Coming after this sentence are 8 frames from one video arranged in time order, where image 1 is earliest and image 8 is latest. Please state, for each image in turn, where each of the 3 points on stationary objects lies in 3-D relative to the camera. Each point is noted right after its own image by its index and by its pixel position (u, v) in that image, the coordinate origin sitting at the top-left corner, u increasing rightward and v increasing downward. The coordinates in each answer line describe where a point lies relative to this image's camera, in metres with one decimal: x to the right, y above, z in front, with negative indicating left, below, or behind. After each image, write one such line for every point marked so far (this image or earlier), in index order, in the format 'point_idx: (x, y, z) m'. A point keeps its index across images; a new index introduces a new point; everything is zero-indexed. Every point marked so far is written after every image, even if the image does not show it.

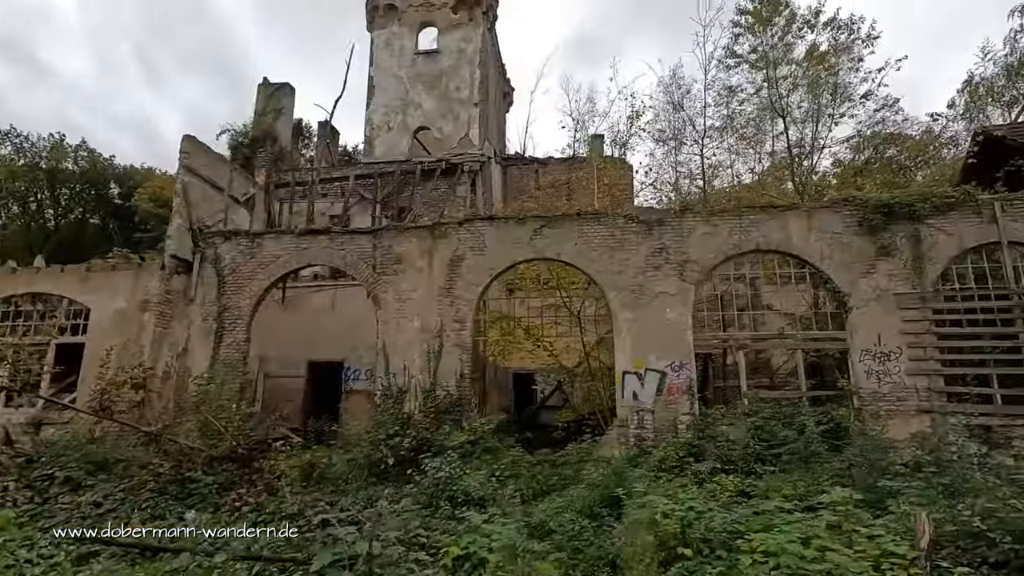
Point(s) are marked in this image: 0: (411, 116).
0: (-3.0, +5.0, +15.7) m
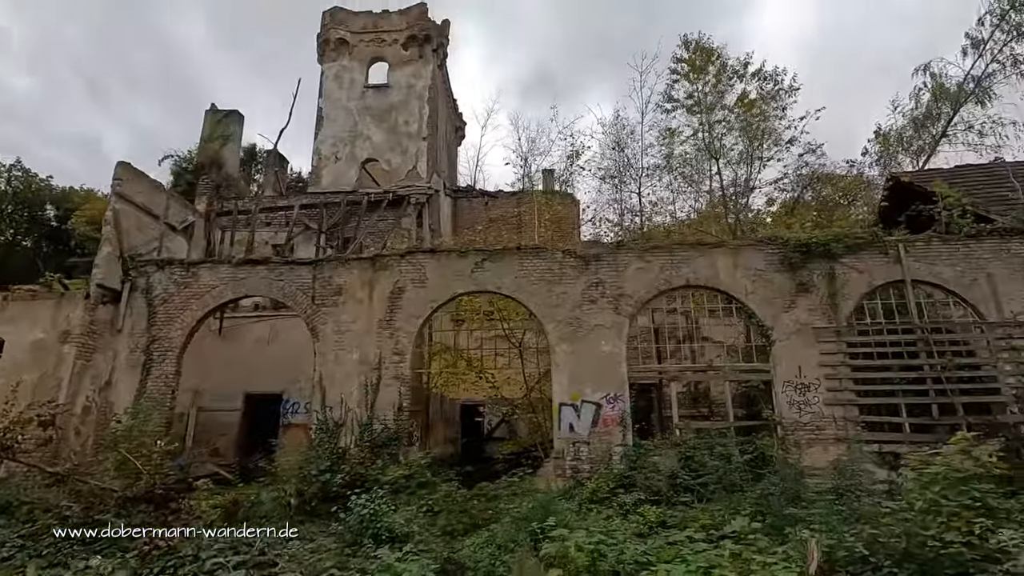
0: (-4.5, +4.1, +15.8) m
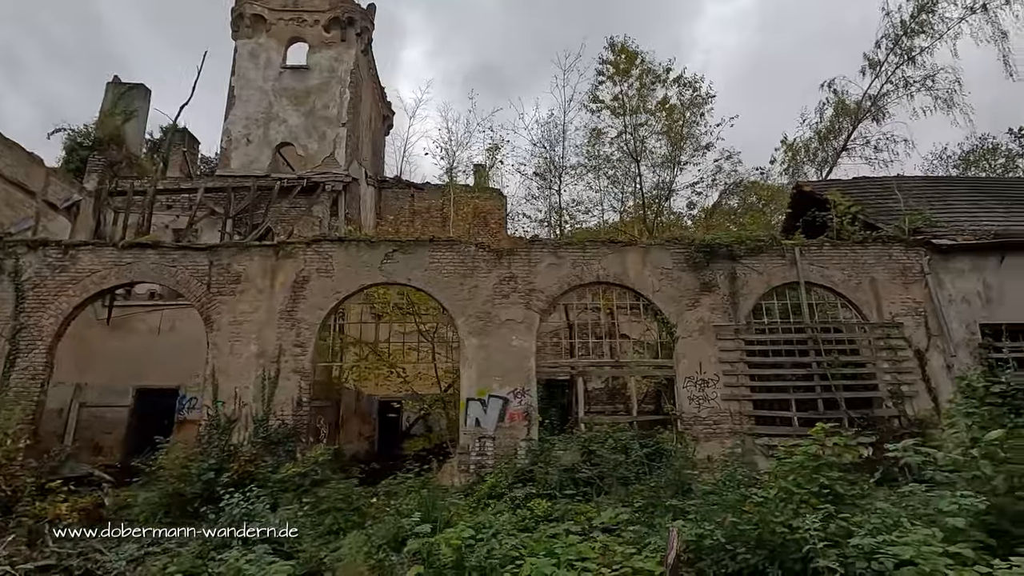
0: (-6.7, +4.4, +15.0) m
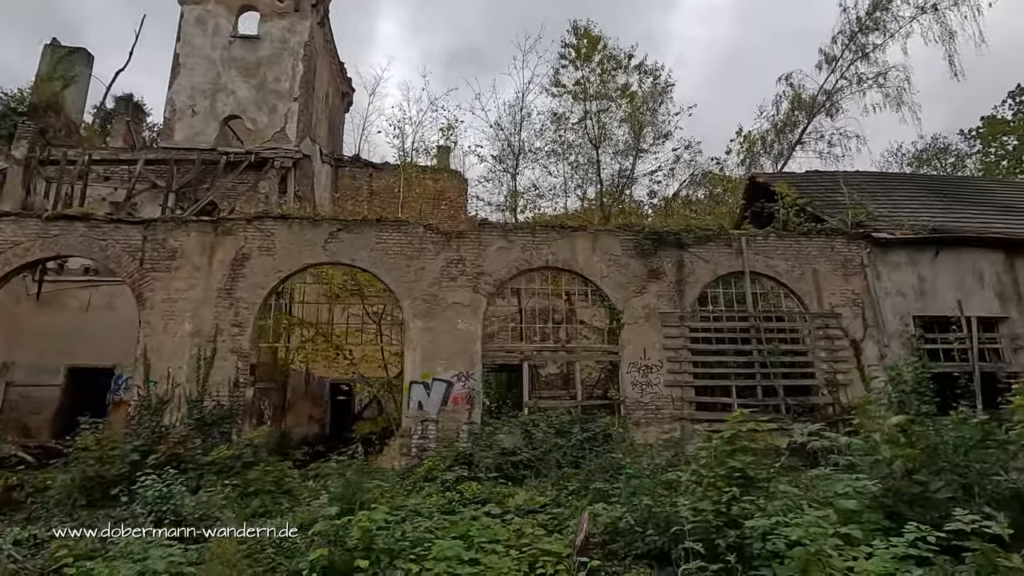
0: (-7.9, +5.0, +14.5) m
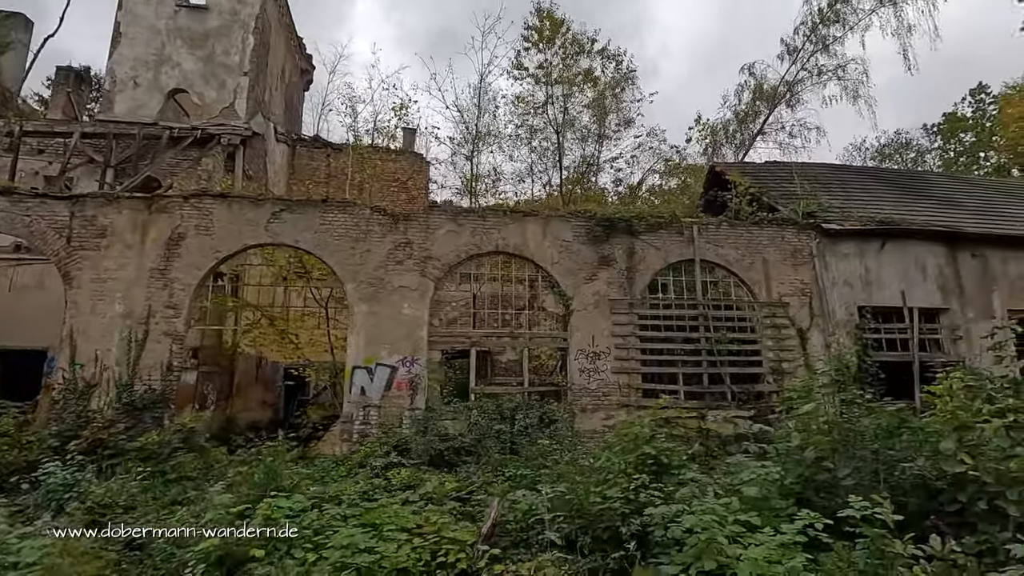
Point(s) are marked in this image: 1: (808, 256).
0: (-8.9, +5.5, +13.8) m
1: (+6.6, +0.7, +11.9) m
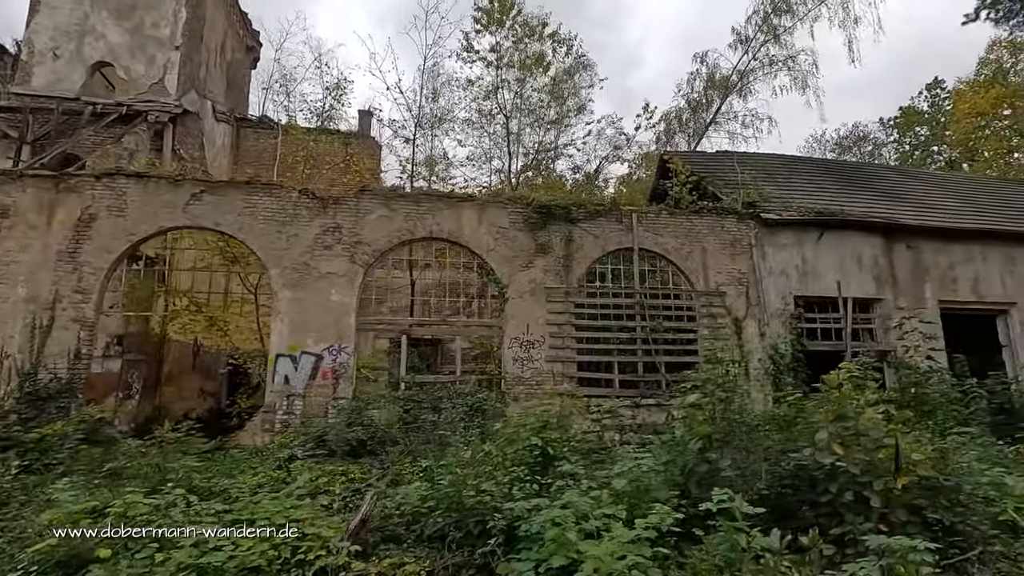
0: (-10.3, +5.9, +13.1) m
1: (+5.2, +0.9, +12.0) m
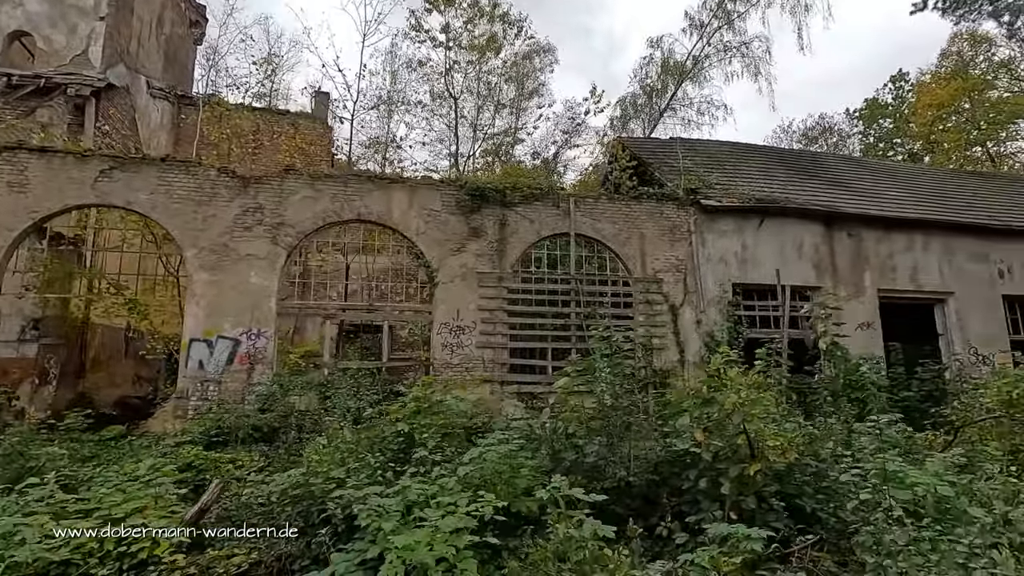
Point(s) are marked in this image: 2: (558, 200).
0: (-11.7, +6.3, +12.4) m
1: (+3.8, +1.2, +11.9) m
2: (+1.0, +1.9, +11.2) m
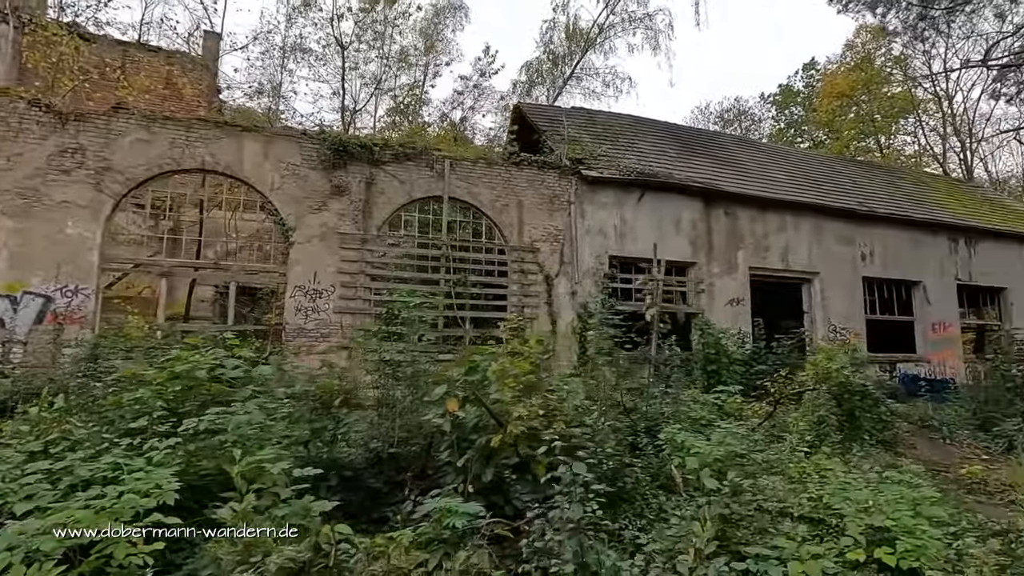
0: (-14.1, +7.5, +10.2) m
1: (+1.1, +1.9, +11.7) m
2: (-1.6, +2.6, +10.7) m
